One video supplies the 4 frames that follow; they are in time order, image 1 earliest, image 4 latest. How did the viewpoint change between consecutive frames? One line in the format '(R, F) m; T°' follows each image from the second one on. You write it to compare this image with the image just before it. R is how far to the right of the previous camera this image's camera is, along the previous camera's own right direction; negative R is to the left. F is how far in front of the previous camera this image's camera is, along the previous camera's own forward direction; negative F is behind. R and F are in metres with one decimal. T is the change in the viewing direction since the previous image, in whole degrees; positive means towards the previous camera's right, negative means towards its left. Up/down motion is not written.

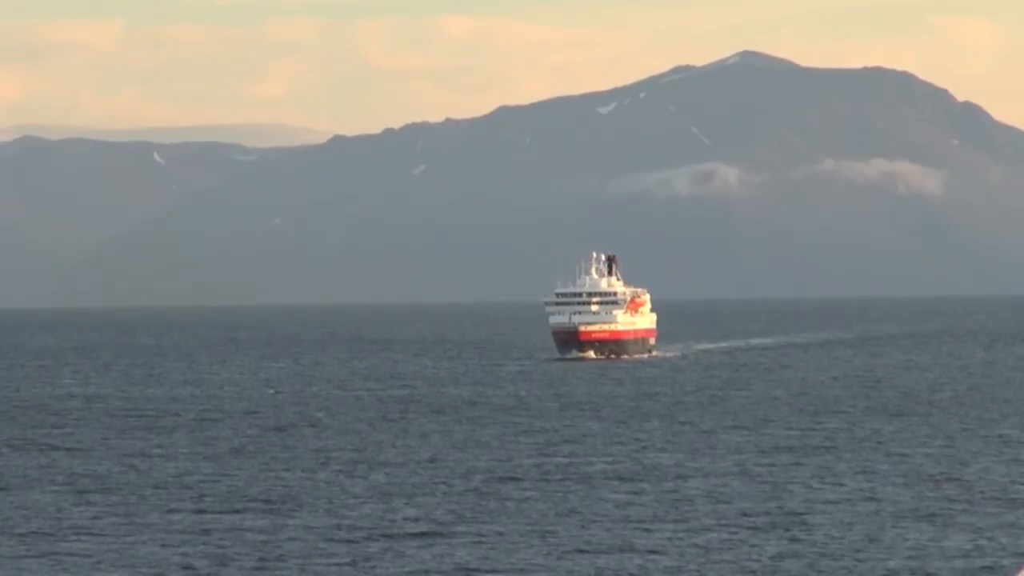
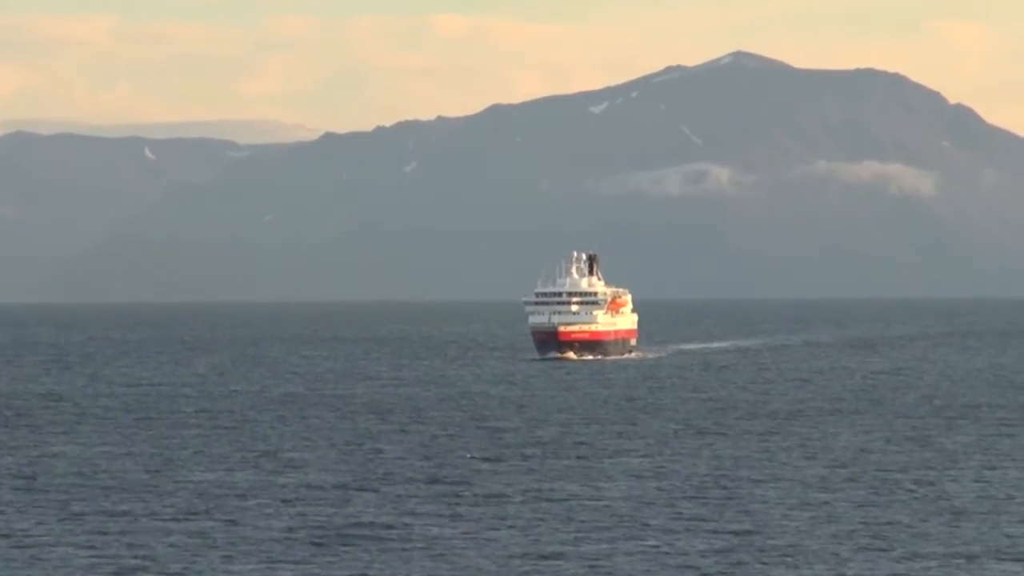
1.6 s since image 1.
(+0.8, +1.5) m; 0°
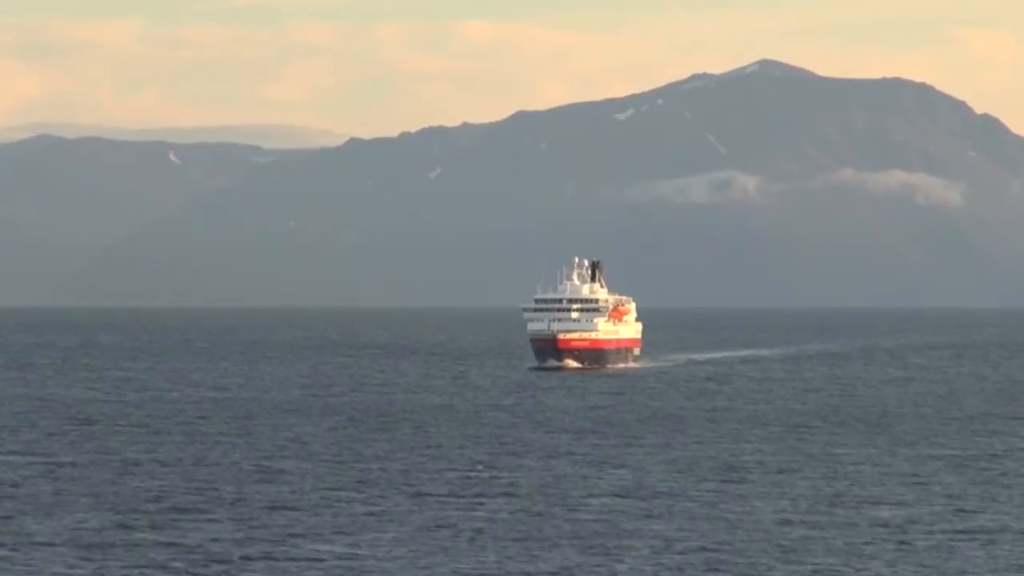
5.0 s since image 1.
(+1.5, +2.5) m; -1°
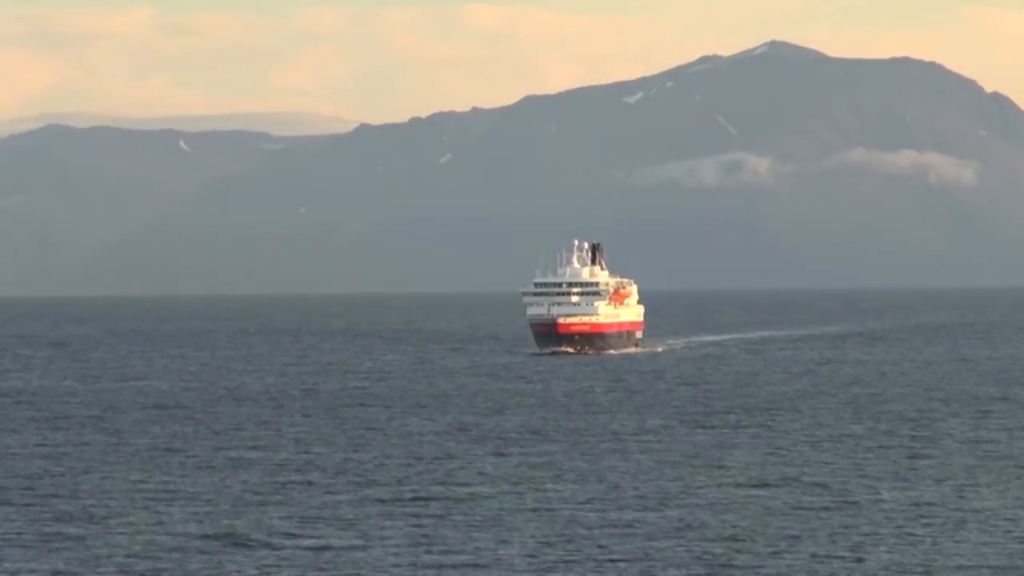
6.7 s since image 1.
(+0.8, +1.3) m; 0°
